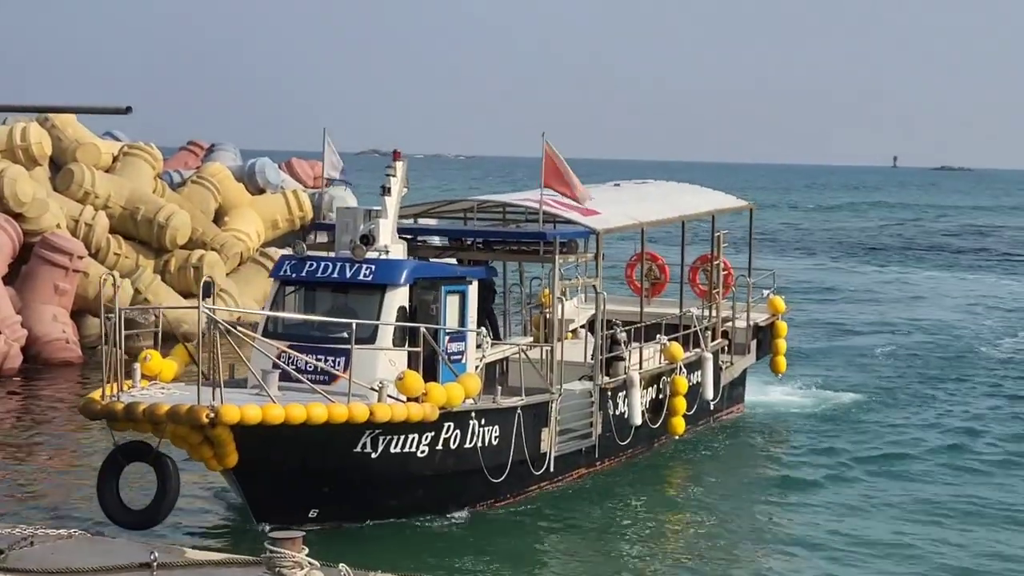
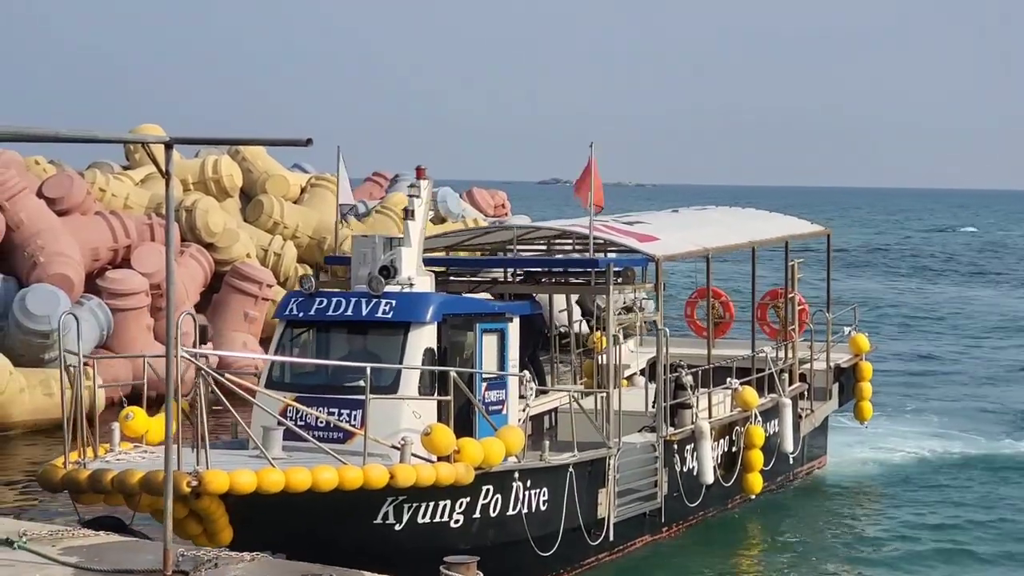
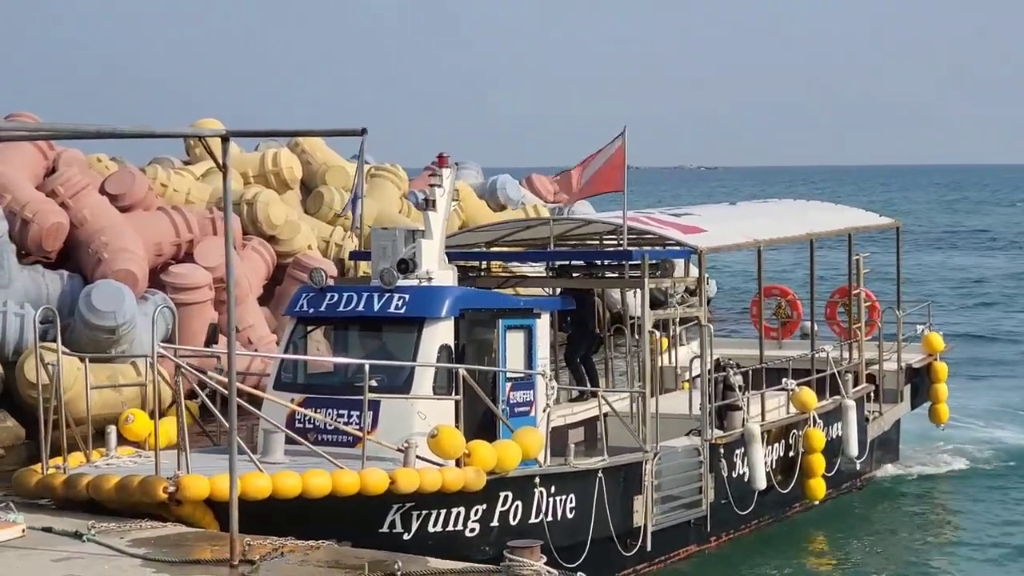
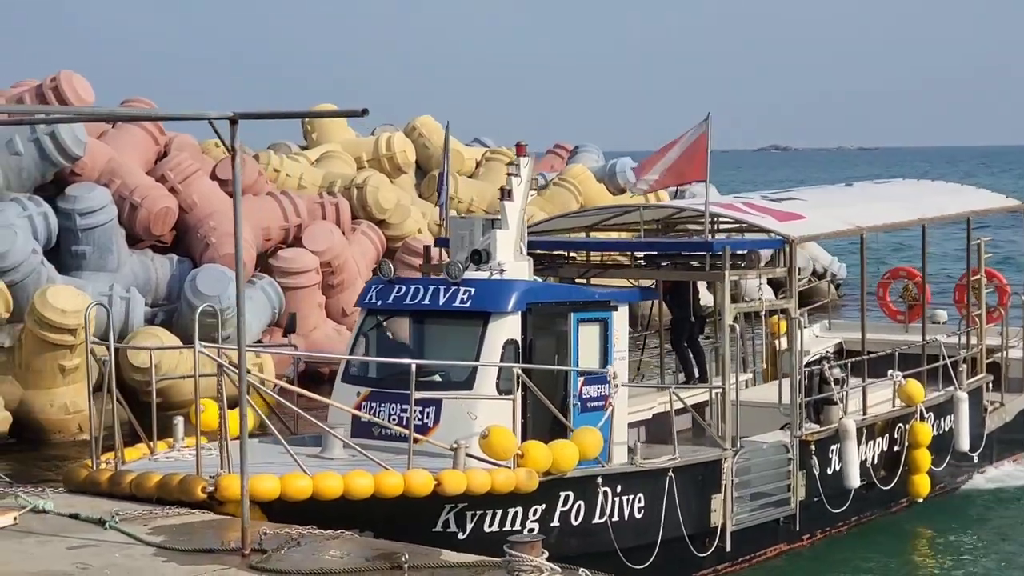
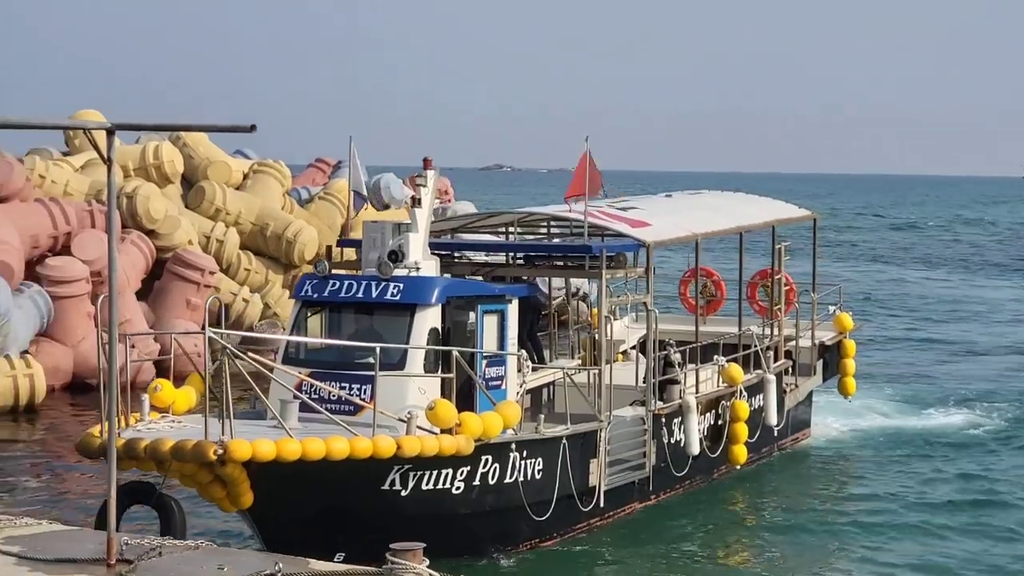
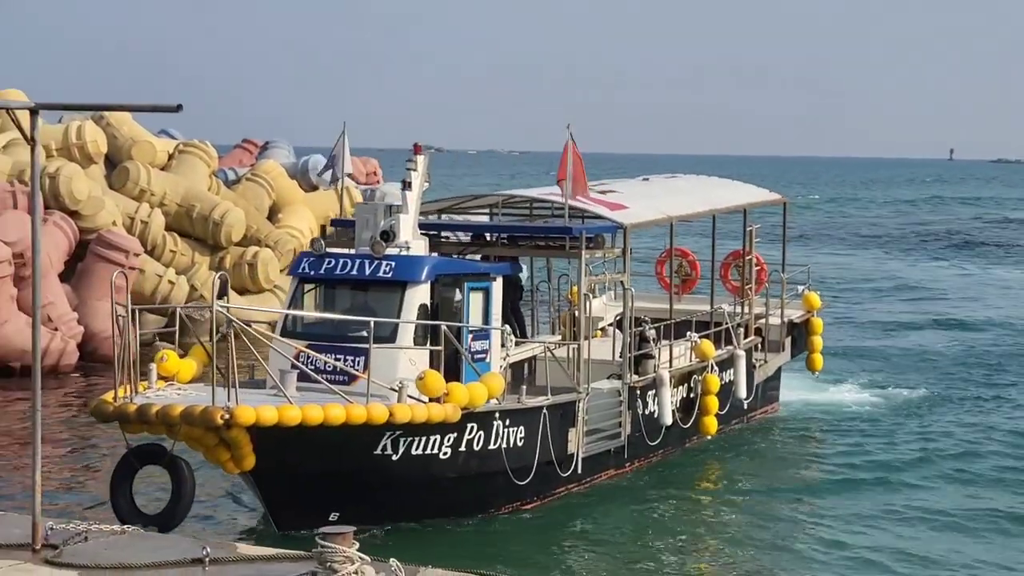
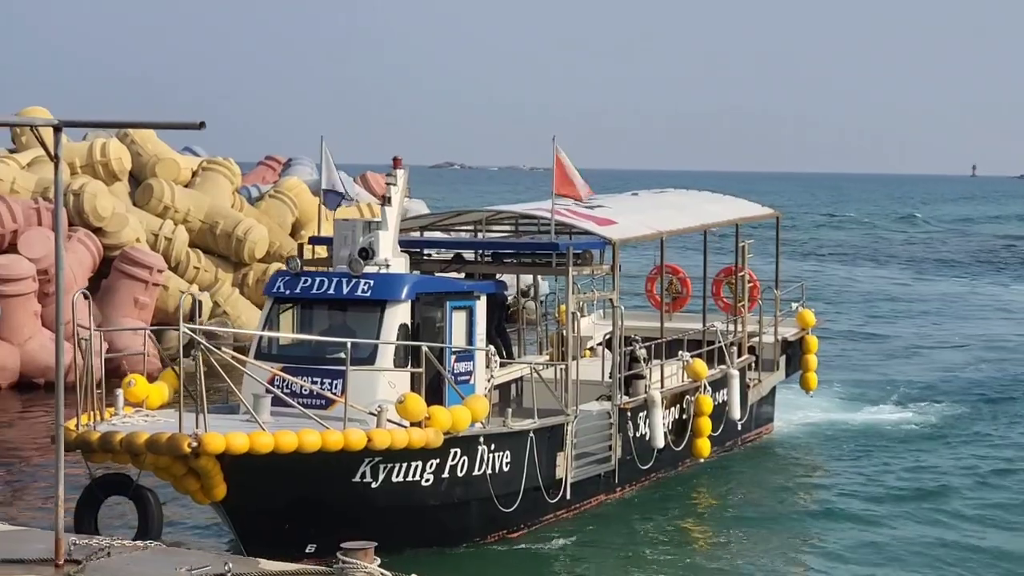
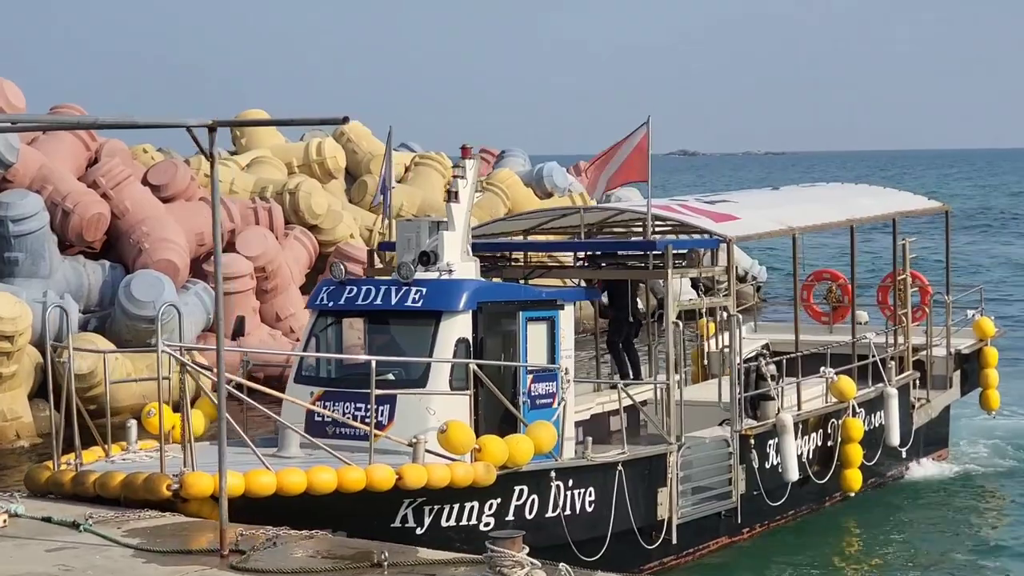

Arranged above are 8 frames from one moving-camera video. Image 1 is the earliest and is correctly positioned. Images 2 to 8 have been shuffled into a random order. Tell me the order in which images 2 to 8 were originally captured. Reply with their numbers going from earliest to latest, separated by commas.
6, 7, 5, 2, 3, 8, 4
